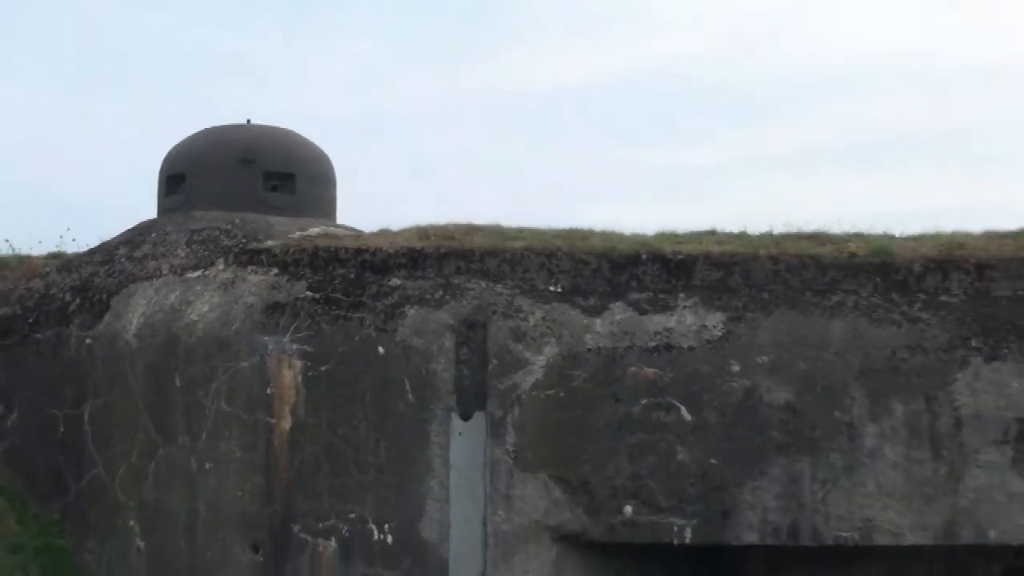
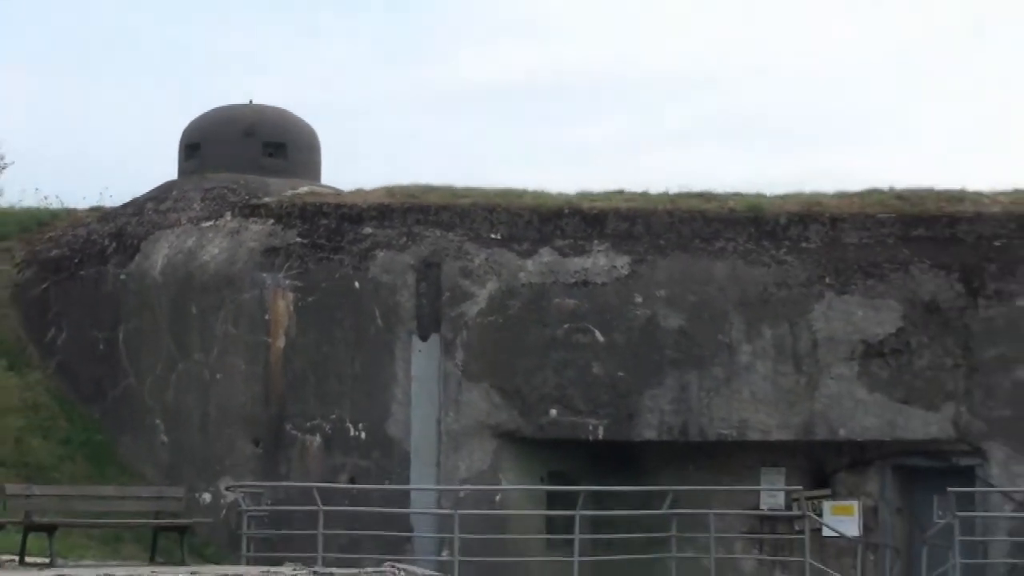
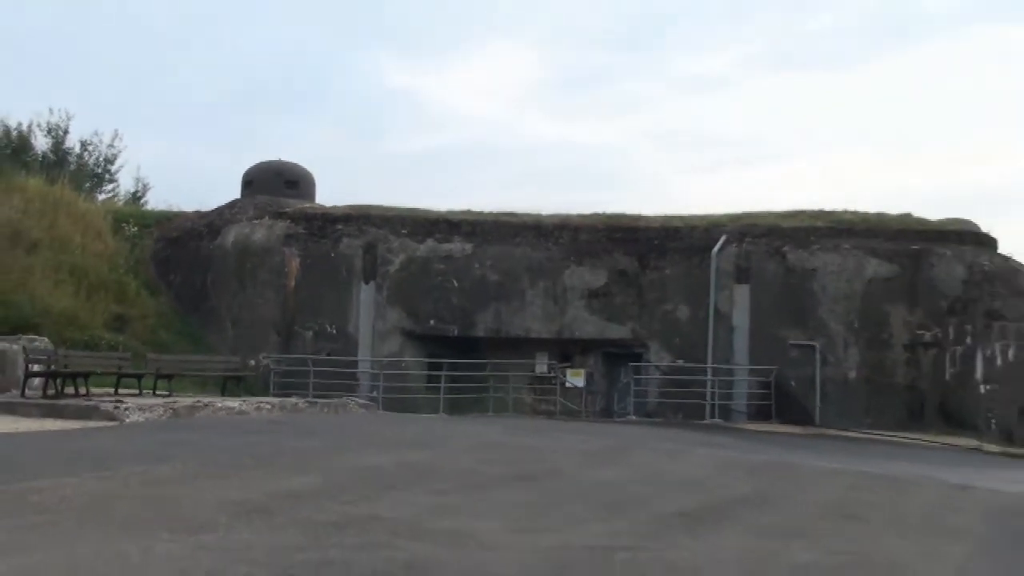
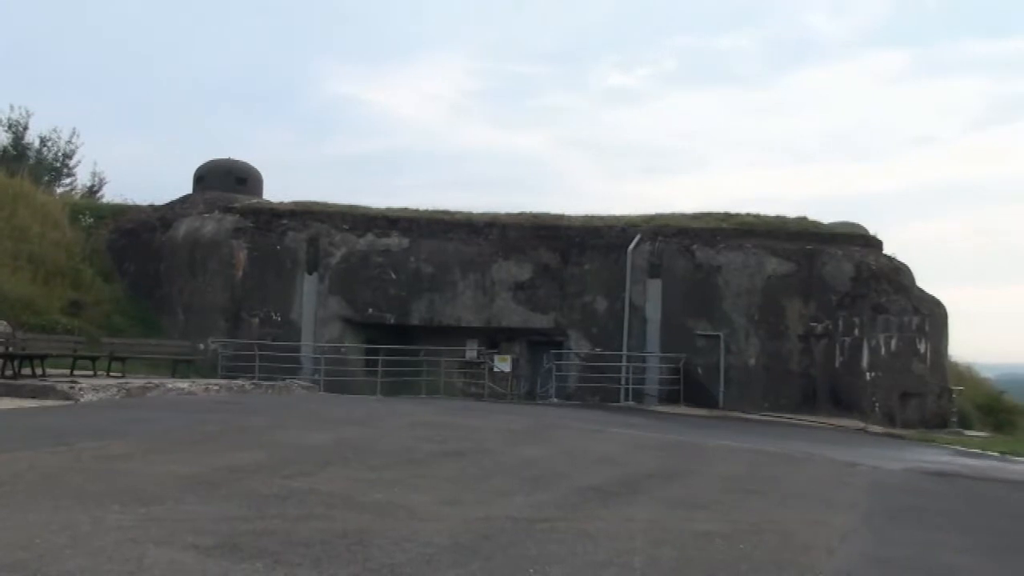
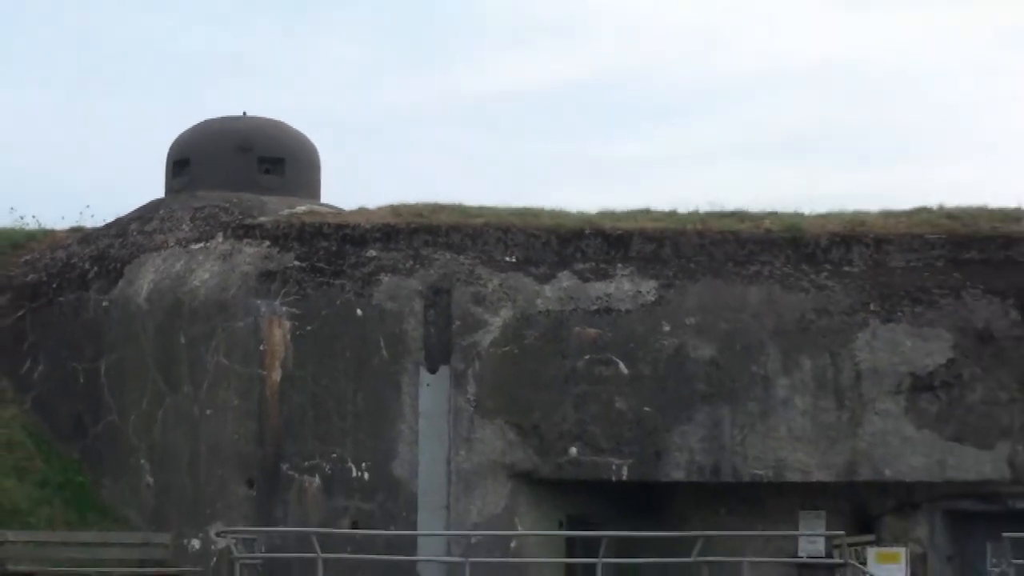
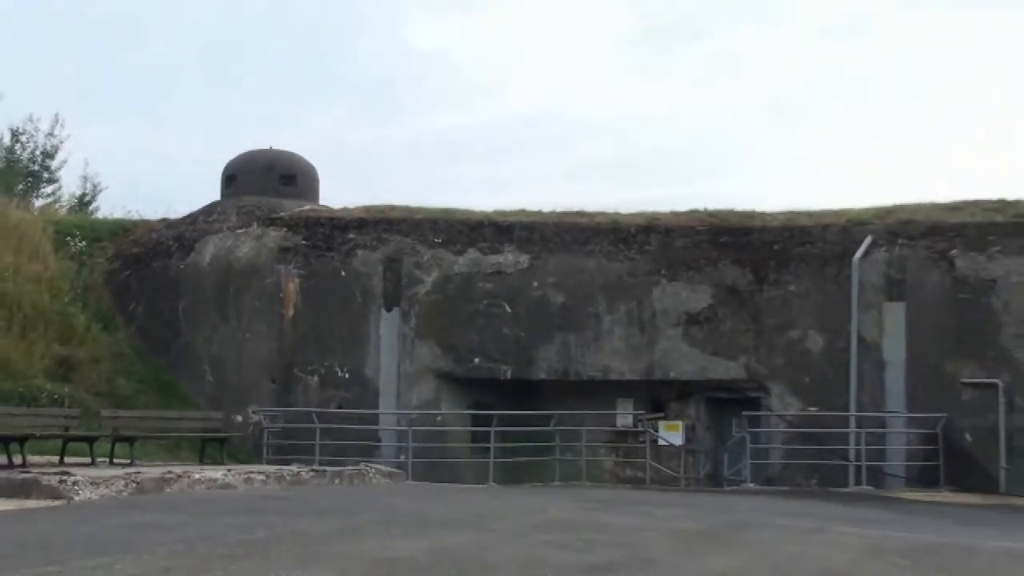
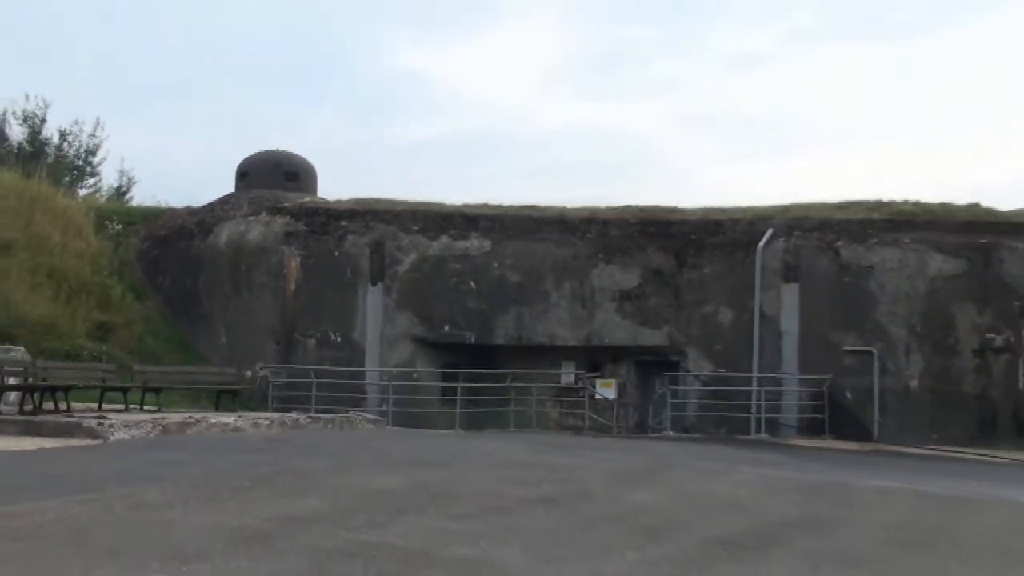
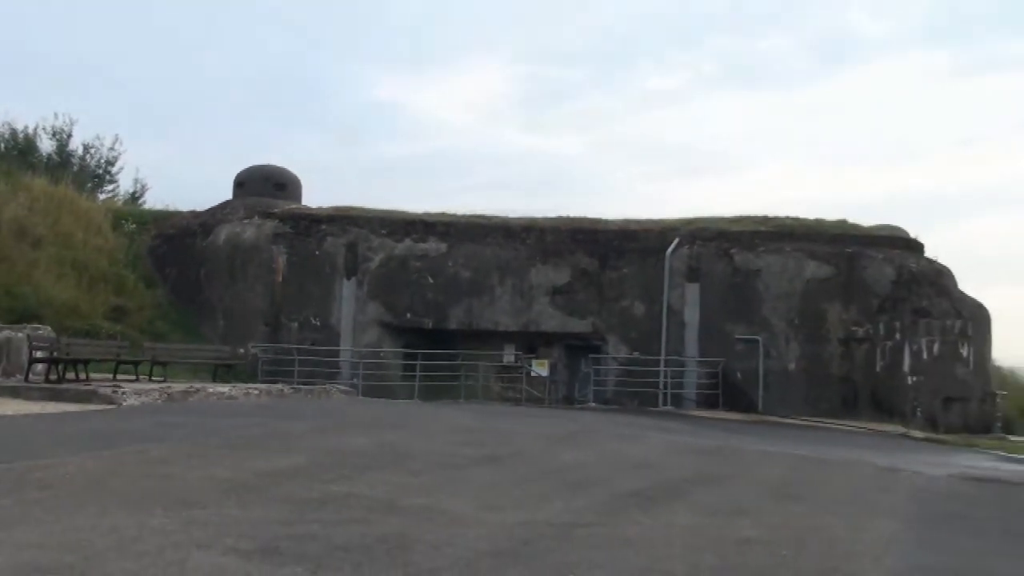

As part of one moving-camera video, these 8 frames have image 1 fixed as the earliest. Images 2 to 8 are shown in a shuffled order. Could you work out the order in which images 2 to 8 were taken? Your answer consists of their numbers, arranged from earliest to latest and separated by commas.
5, 2, 6, 7, 3, 8, 4
